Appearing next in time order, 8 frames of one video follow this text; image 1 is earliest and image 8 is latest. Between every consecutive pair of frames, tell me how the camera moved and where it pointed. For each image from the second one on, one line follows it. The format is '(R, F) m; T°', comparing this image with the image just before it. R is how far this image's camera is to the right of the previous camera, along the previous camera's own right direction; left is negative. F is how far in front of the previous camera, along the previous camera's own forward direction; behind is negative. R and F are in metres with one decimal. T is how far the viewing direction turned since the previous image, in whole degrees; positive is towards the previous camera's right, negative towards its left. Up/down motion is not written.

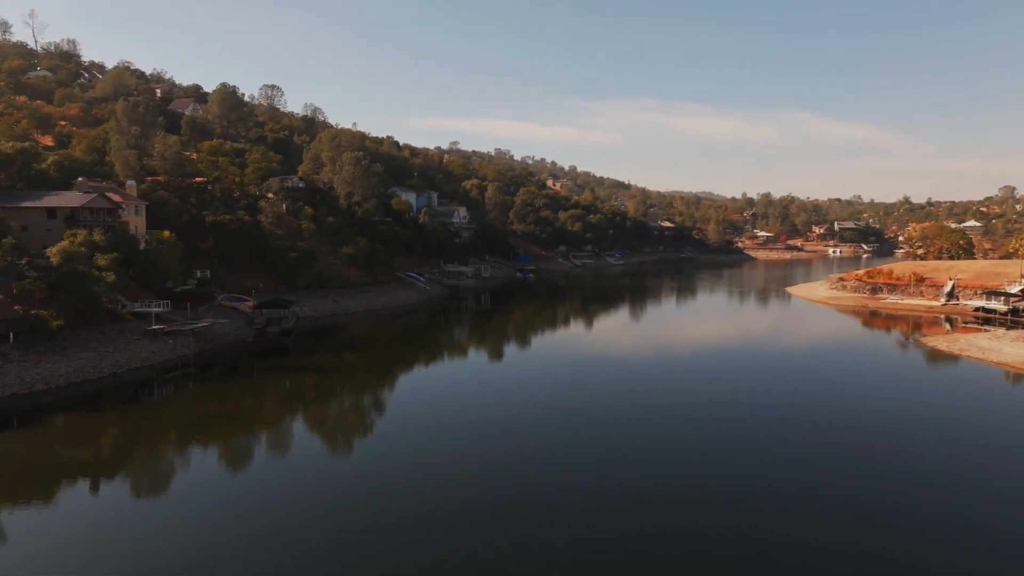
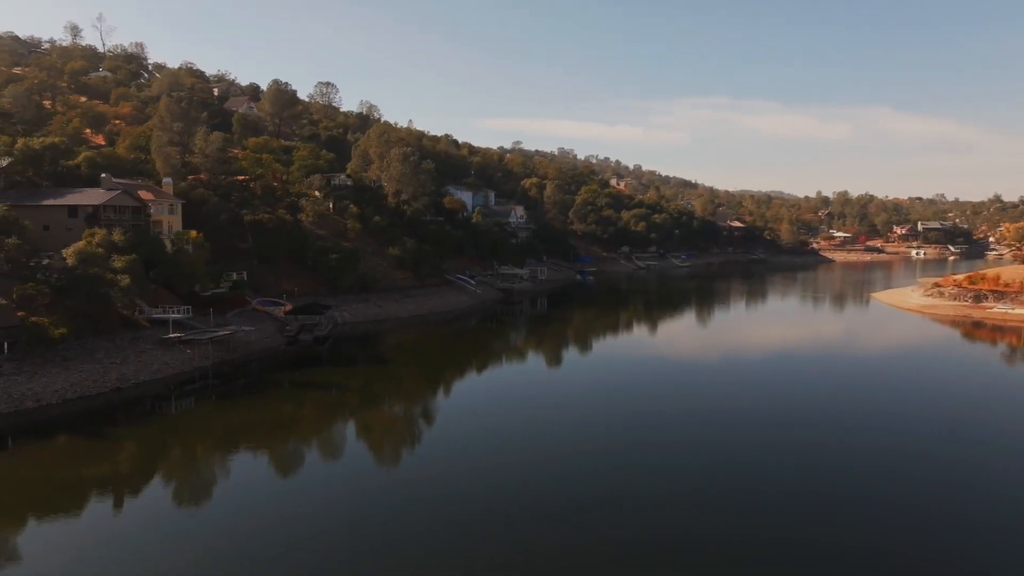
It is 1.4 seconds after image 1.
(+0.5, +4.0) m; -5°
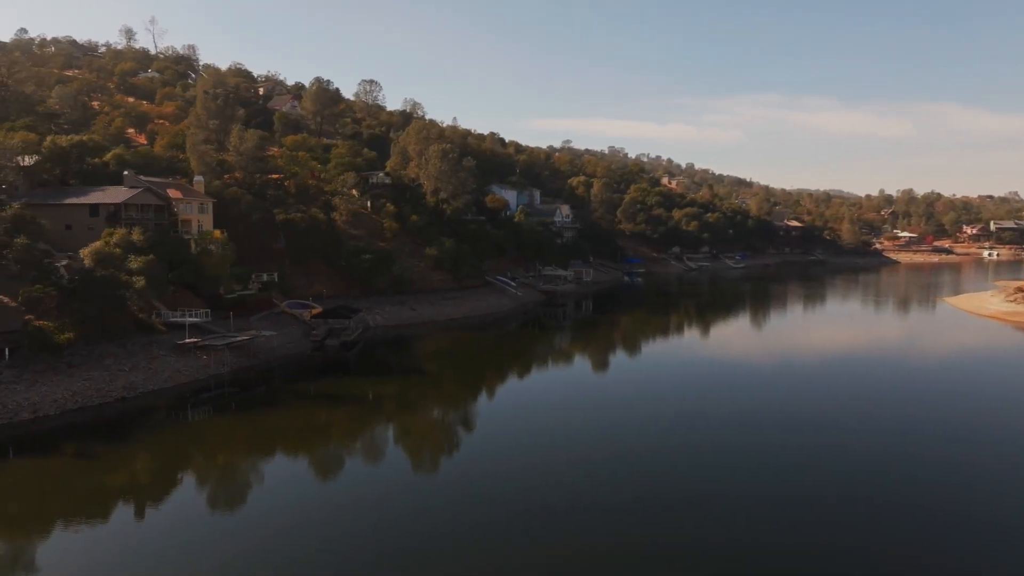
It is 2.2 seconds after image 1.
(+0.6, +2.5) m; -4°
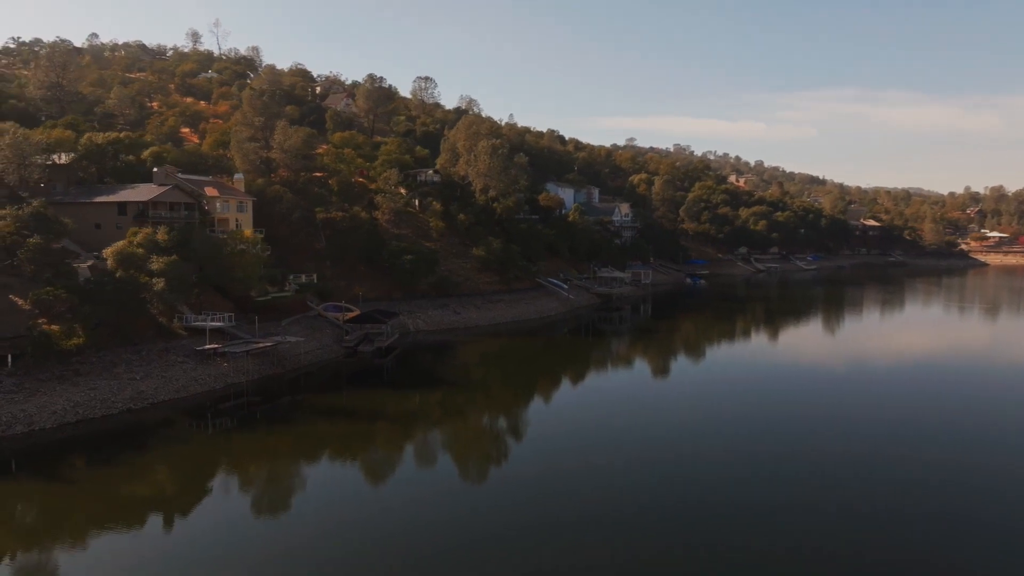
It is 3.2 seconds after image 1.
(+0.8, +2.7) m; -5°
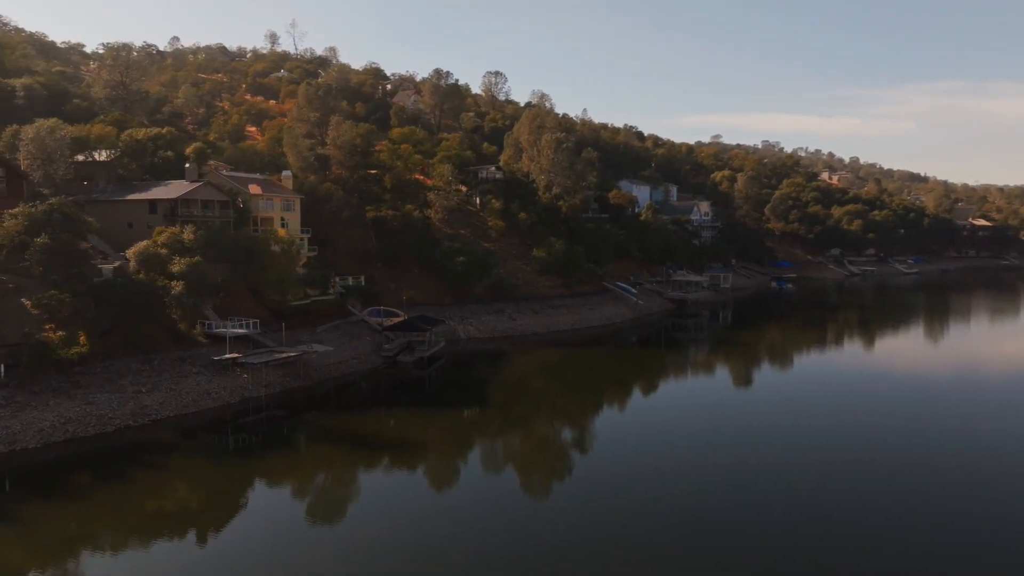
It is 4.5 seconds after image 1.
(+1.0, +3.4) m; -6°
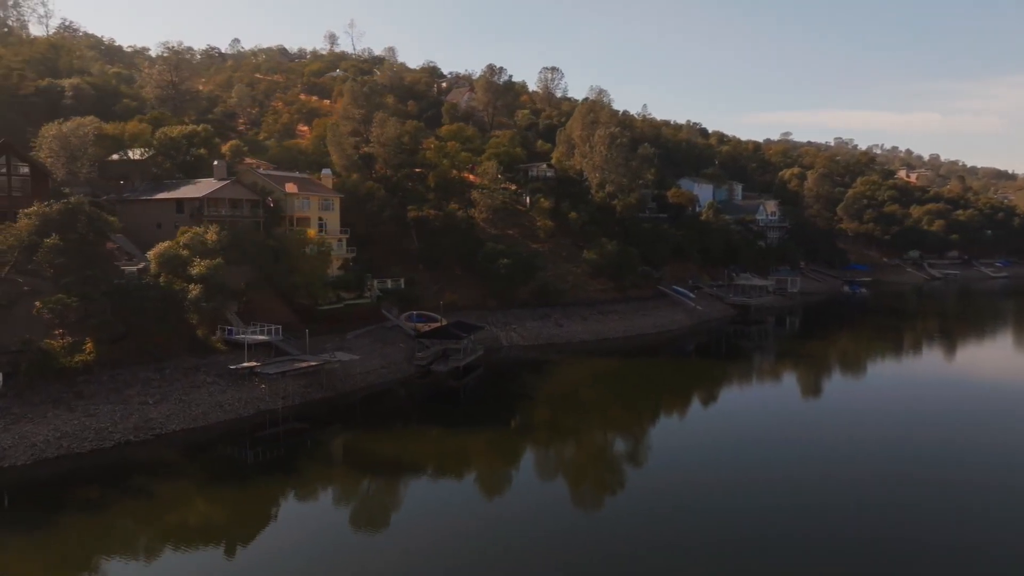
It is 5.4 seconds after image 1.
(+0.7, +2.3) m; -5°
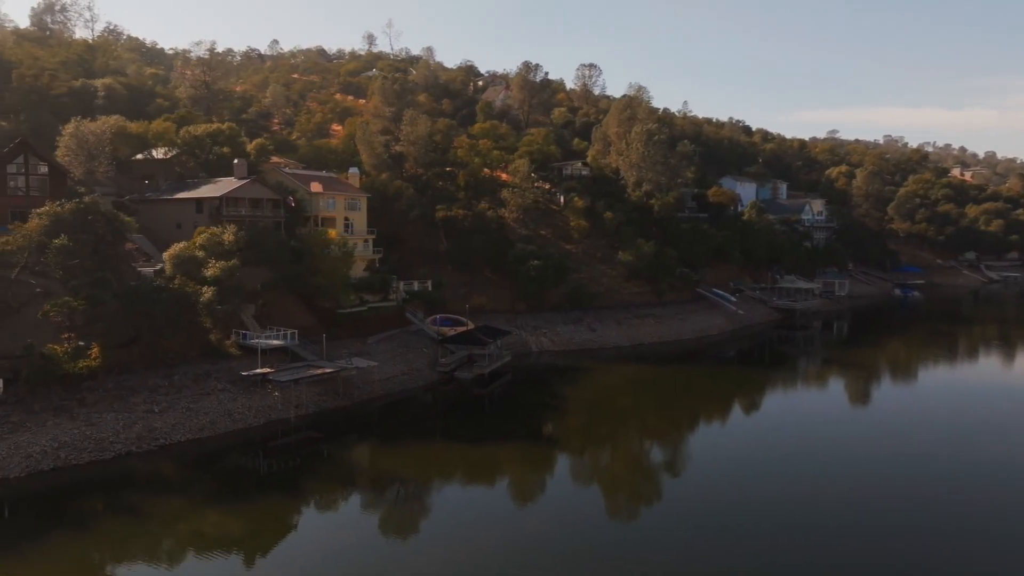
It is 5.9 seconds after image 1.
(+0.4, +1.4) m; -3°
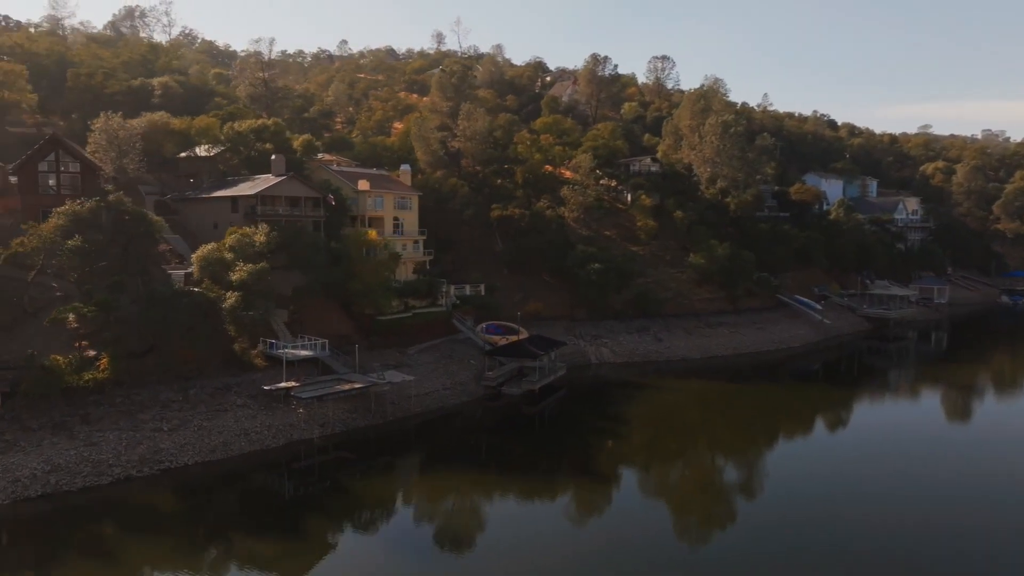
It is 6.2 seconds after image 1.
(+0.6, +2.7) m; -6°
